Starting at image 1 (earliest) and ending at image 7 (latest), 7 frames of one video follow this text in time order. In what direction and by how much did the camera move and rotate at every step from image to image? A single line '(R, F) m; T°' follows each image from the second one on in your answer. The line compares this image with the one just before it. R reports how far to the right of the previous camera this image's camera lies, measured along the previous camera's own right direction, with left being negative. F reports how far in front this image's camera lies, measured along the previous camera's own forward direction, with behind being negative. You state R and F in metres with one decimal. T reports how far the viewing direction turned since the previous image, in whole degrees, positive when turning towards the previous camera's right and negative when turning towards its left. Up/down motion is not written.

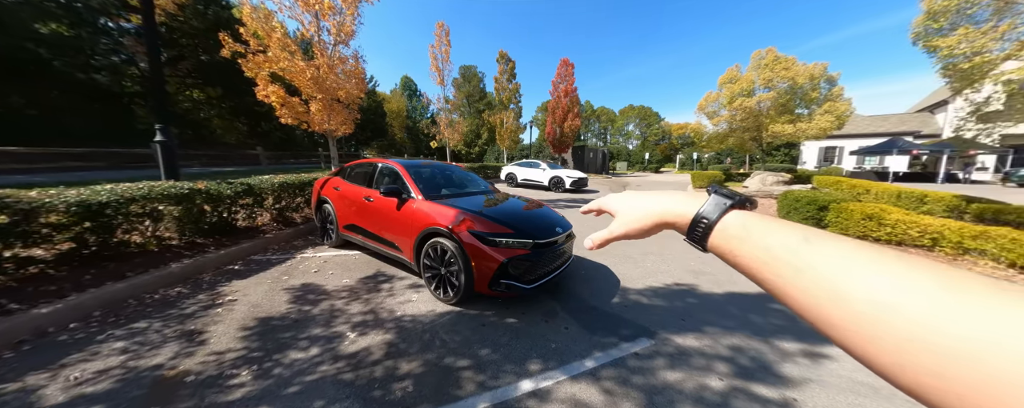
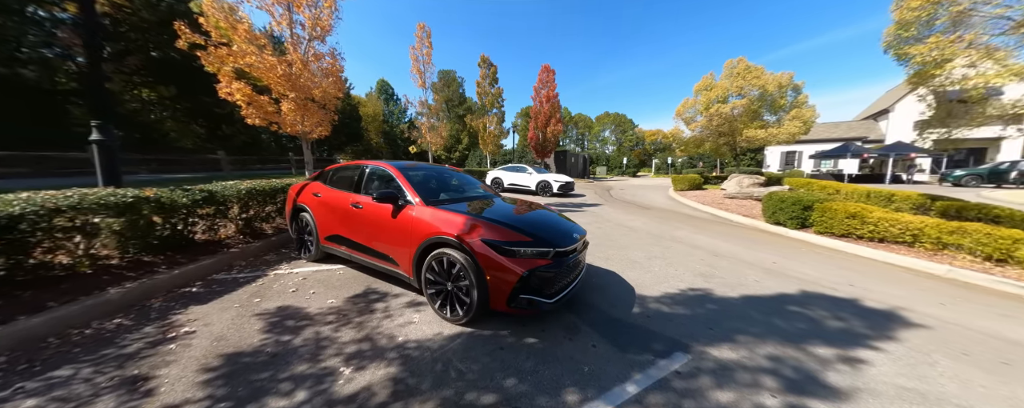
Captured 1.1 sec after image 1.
(-0.3, +0.3) m; +4°
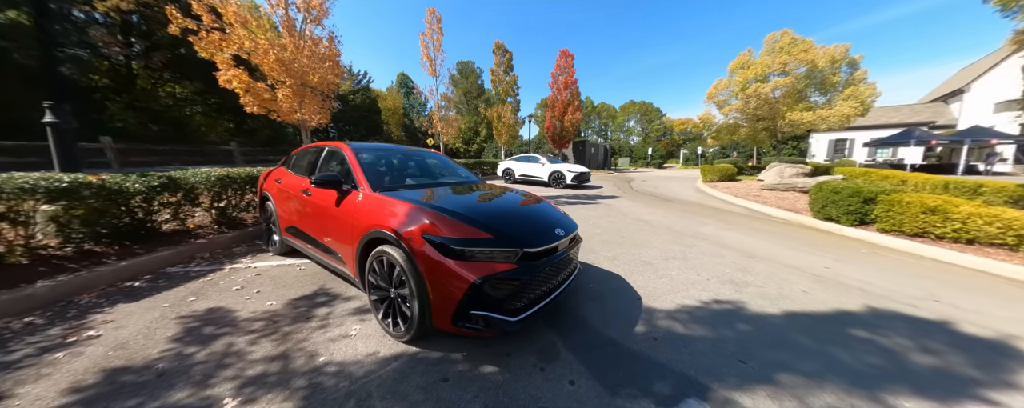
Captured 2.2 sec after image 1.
(+0.5, +0.6) m; -4°
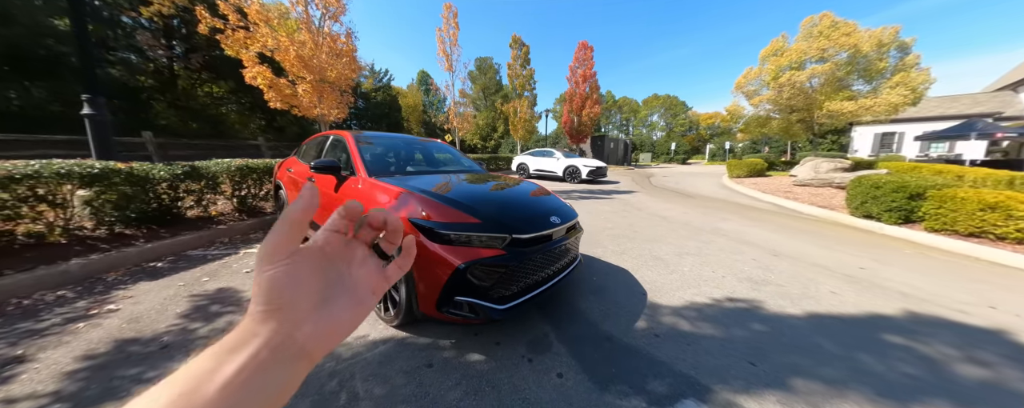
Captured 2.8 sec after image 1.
(+0.2, +0.1) m; -4°
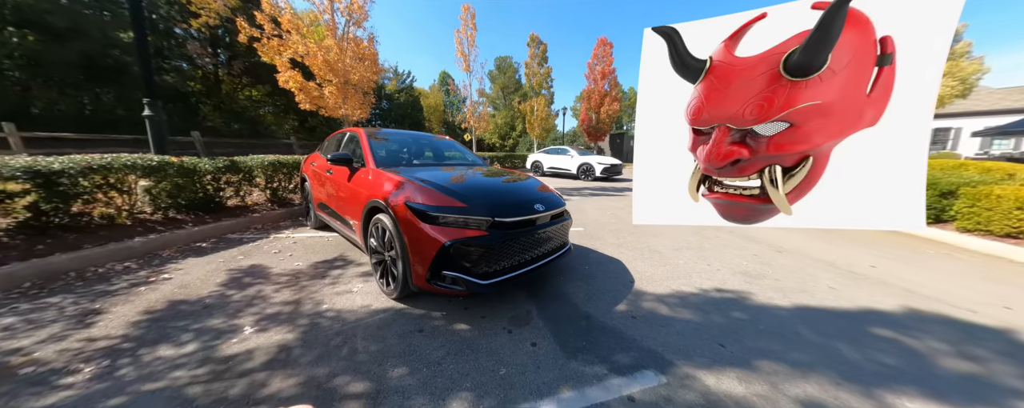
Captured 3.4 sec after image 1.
(+0.3, -0.2) m; -4°
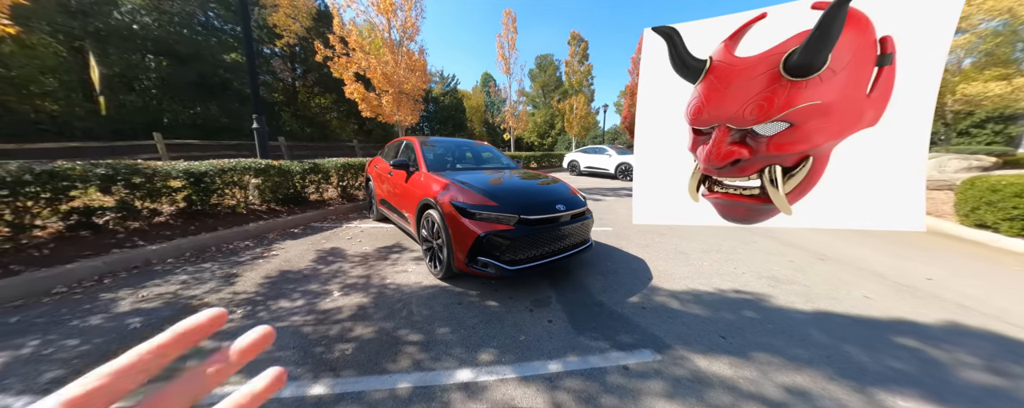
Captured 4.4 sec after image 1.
(+0.1, -0.4) m; -8°
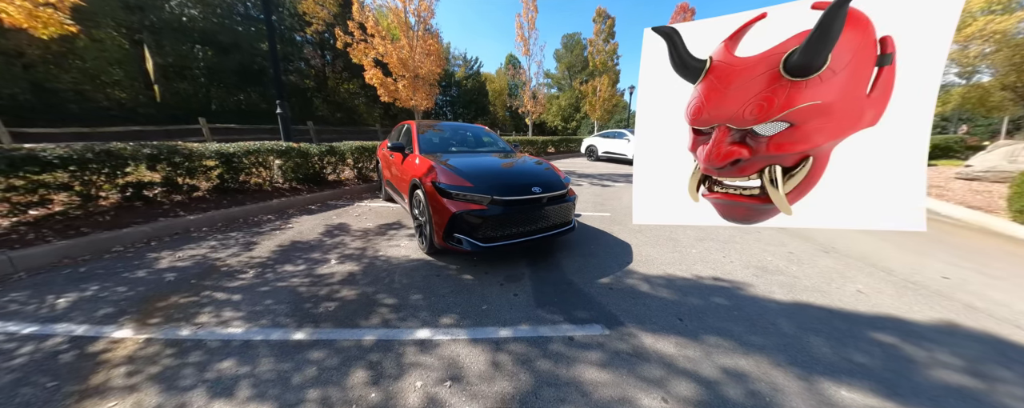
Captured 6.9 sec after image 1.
(+0.5, -0.1) m; -5°
